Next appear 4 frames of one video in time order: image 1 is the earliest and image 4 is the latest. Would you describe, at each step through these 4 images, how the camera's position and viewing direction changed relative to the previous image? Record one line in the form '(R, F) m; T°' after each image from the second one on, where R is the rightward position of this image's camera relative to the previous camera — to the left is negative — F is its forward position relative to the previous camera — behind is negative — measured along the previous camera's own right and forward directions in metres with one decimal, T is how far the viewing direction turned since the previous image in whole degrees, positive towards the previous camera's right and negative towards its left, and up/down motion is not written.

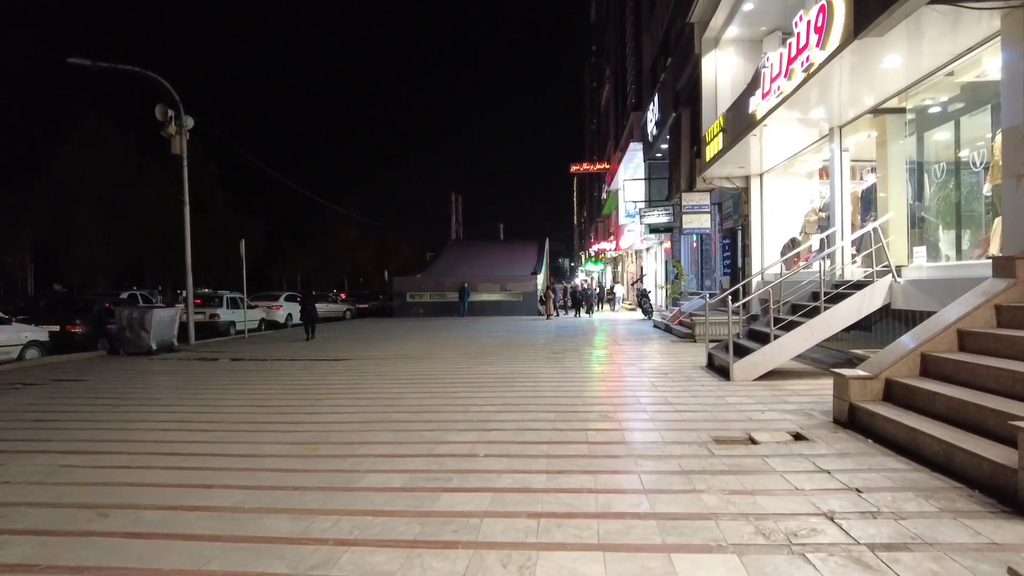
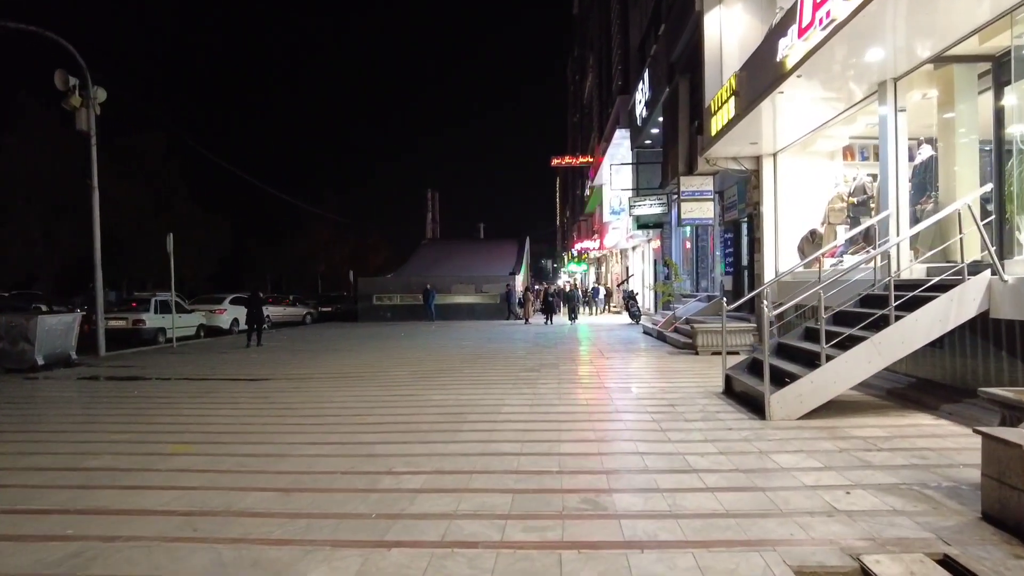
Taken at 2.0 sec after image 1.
(+0.4, +2.7) m; +1°
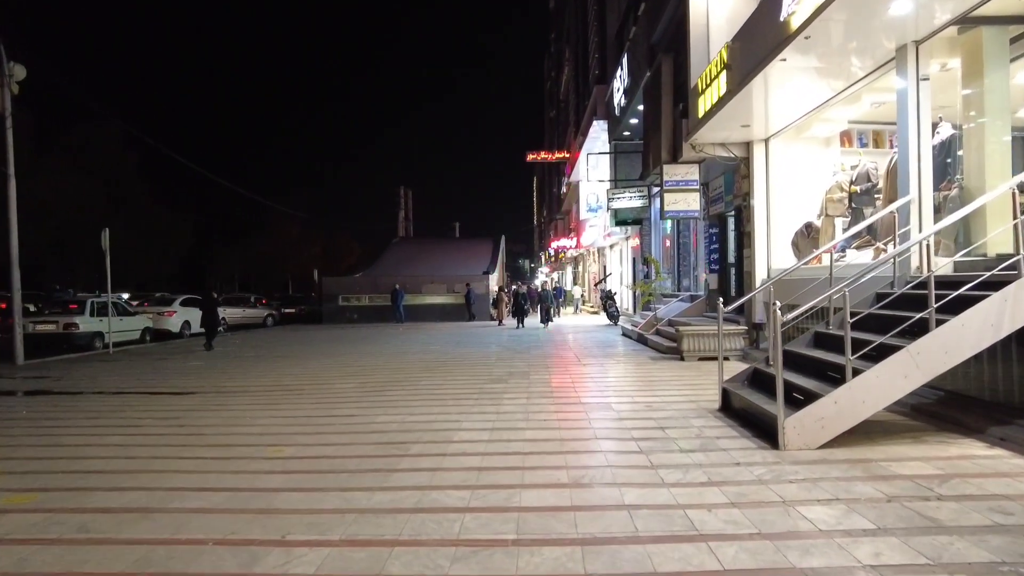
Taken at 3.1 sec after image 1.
(+0.2, +1.4) m; +2°
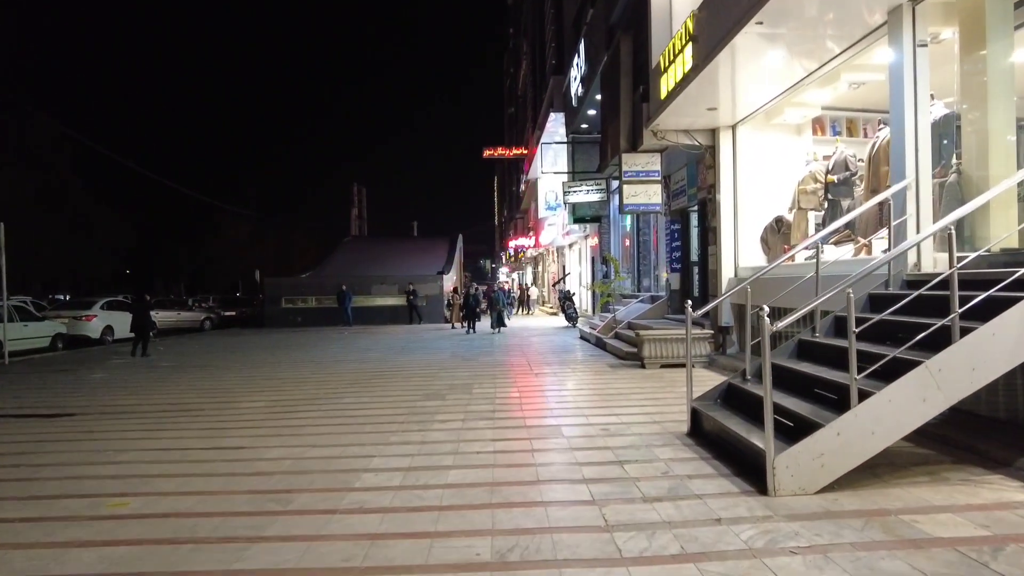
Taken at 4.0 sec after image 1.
(+0.3, +1.3) m; +3°
